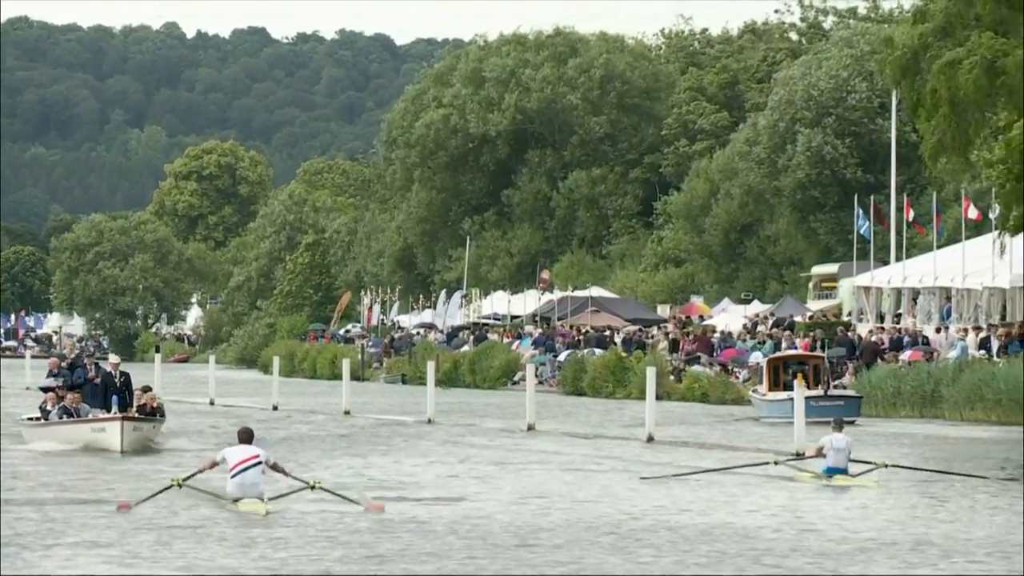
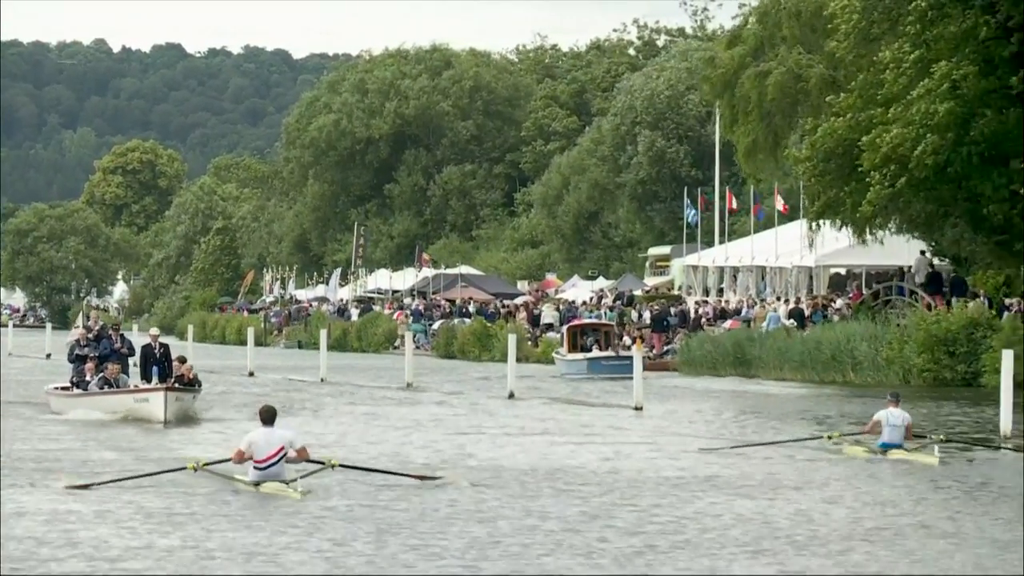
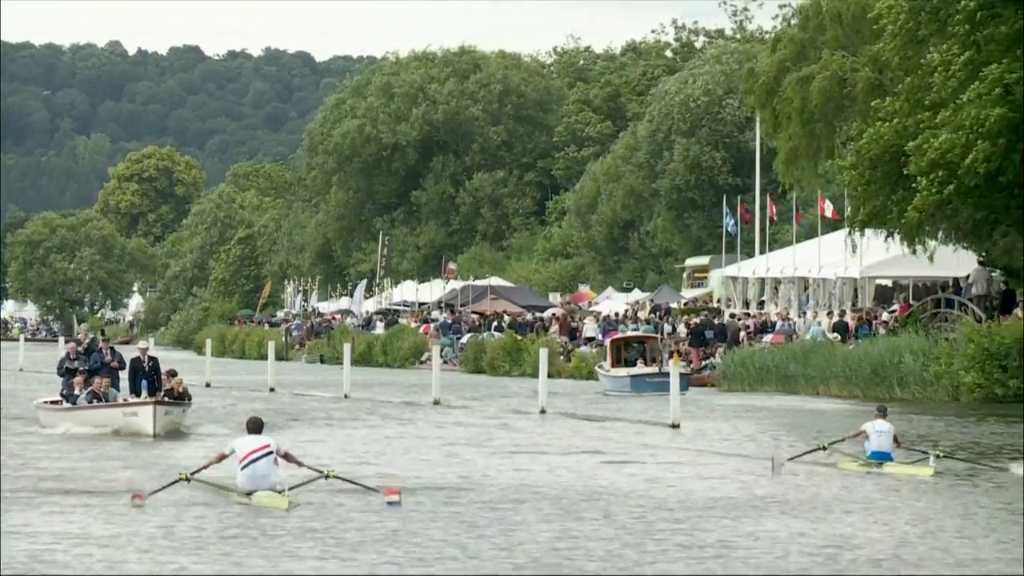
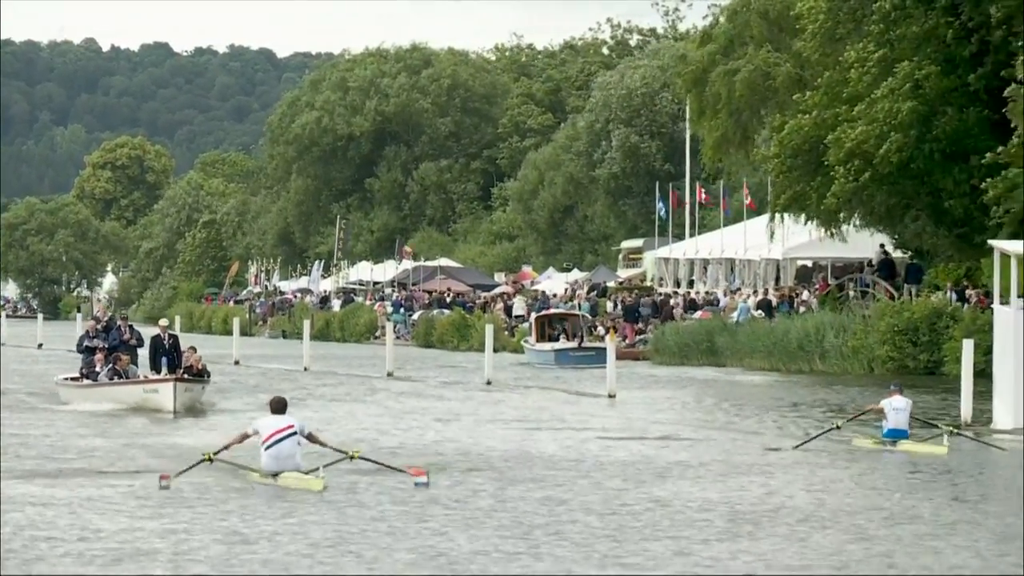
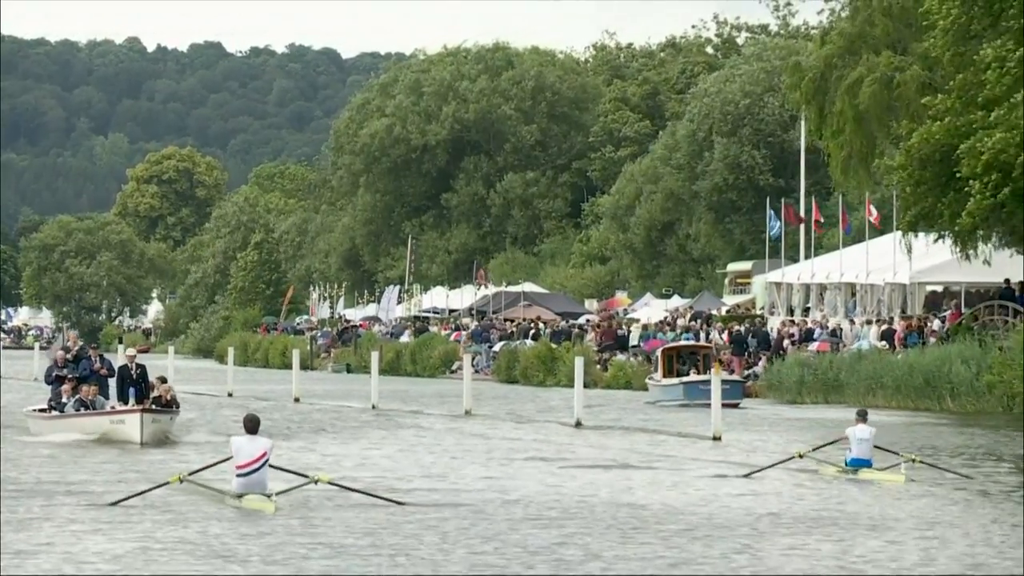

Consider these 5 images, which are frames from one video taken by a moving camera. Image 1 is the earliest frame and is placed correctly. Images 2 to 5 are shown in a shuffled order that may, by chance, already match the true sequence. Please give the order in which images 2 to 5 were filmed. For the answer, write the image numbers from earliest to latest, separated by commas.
5, 3, 2, 4
